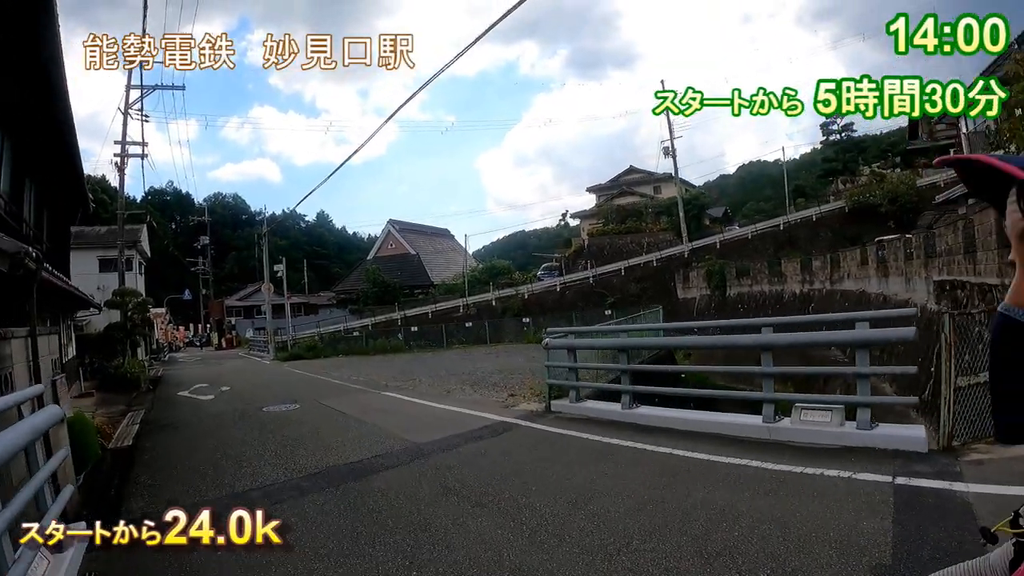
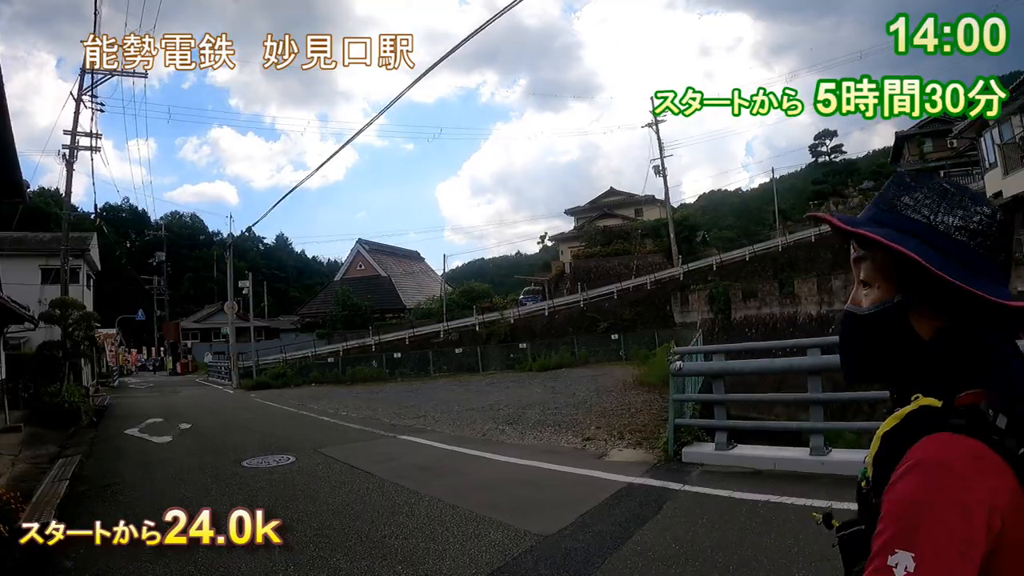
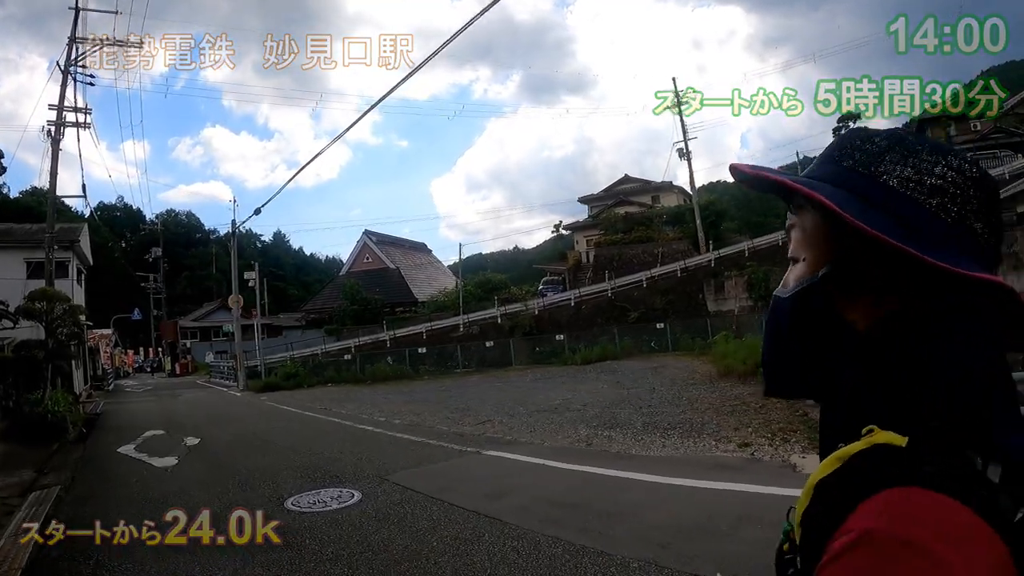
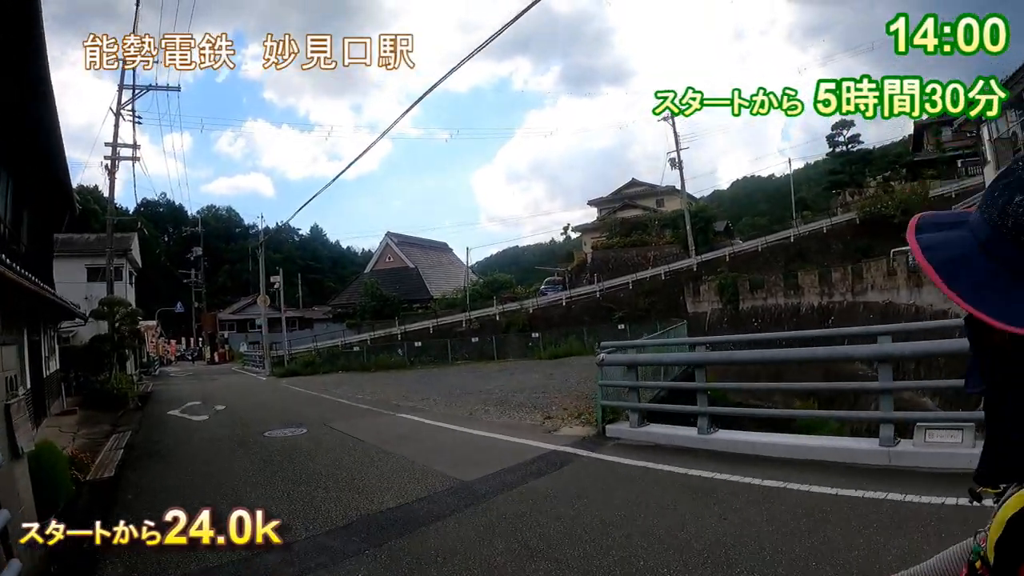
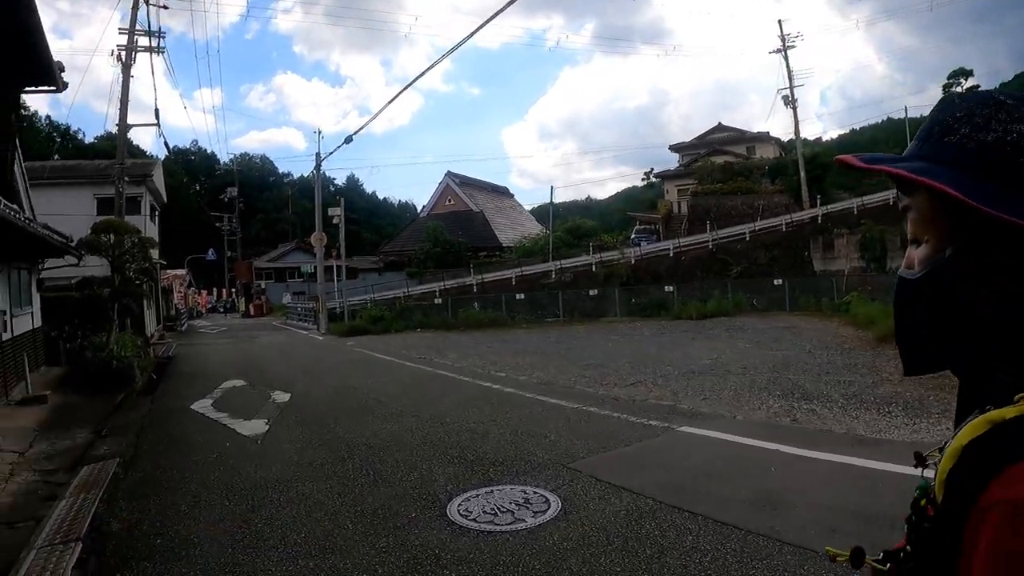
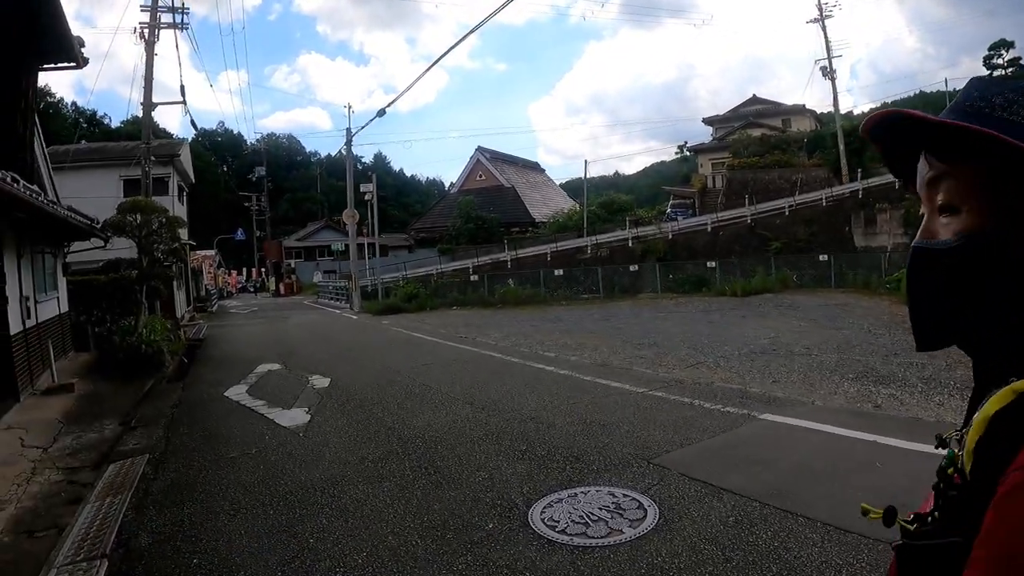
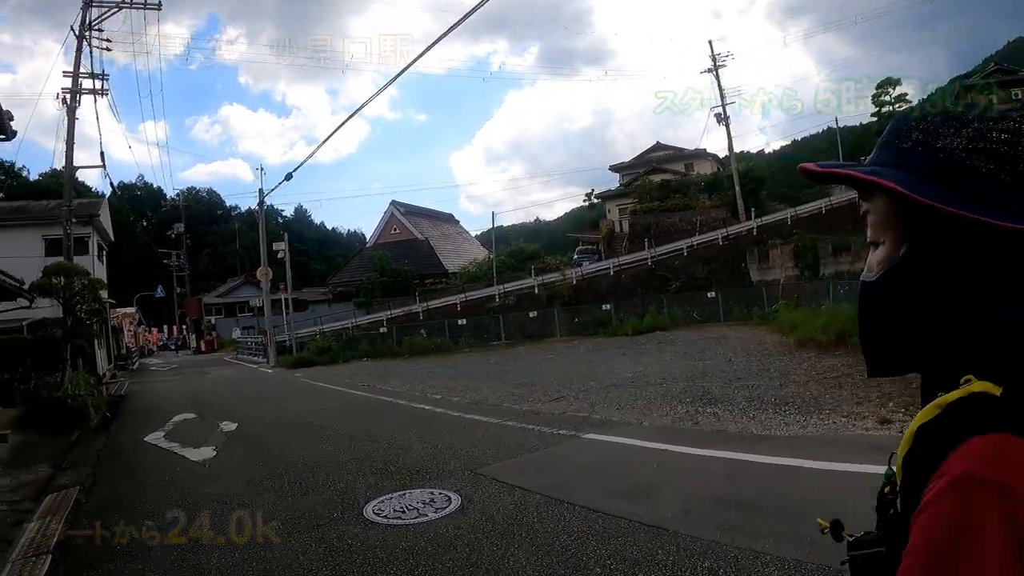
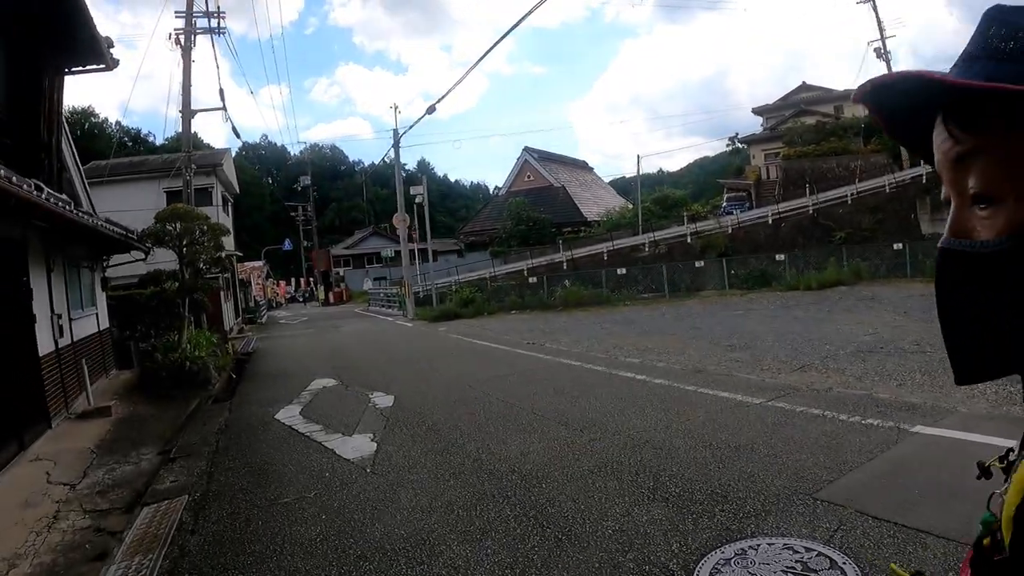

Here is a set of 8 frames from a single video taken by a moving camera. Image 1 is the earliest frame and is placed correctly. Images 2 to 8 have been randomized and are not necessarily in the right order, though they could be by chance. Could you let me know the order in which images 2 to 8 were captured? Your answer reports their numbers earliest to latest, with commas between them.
4, 2, 3, 7, 5, 6, 8
